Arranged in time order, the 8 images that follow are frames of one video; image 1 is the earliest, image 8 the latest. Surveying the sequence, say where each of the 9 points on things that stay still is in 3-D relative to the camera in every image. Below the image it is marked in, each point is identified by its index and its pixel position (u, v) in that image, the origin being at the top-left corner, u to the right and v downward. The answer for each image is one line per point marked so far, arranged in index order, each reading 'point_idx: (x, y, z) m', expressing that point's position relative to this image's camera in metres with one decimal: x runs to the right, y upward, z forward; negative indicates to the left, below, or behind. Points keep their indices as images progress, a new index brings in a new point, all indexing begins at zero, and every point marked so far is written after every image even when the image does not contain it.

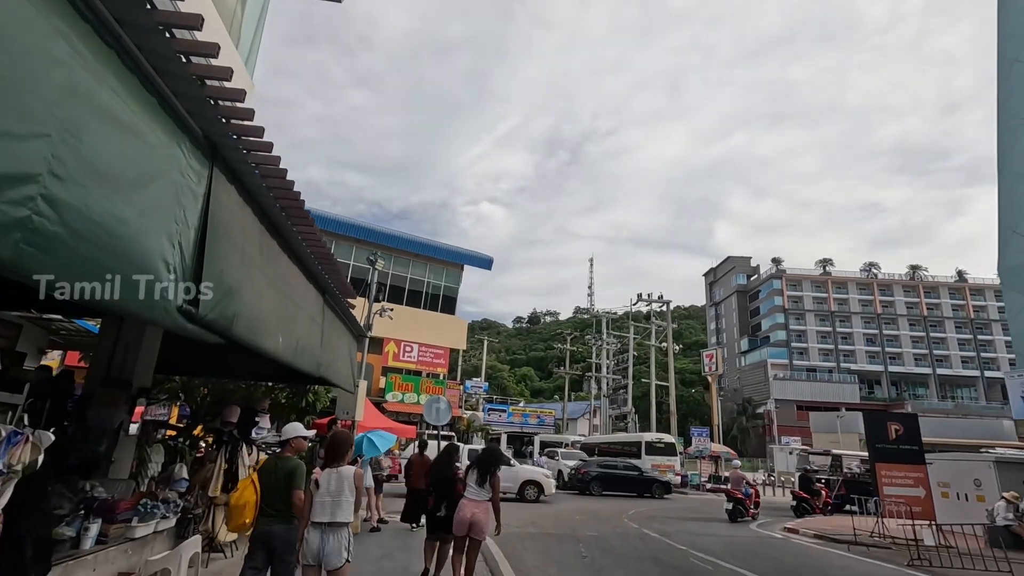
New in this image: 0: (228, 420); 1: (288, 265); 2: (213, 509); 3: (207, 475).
0: (-3.0, -1.4, +6.0) m
1: (-2.1, +0.2, +5.5) m
2: (-3.0, -2.2, +5.9) m
3: (-3.1, -1.9, +5.9) m
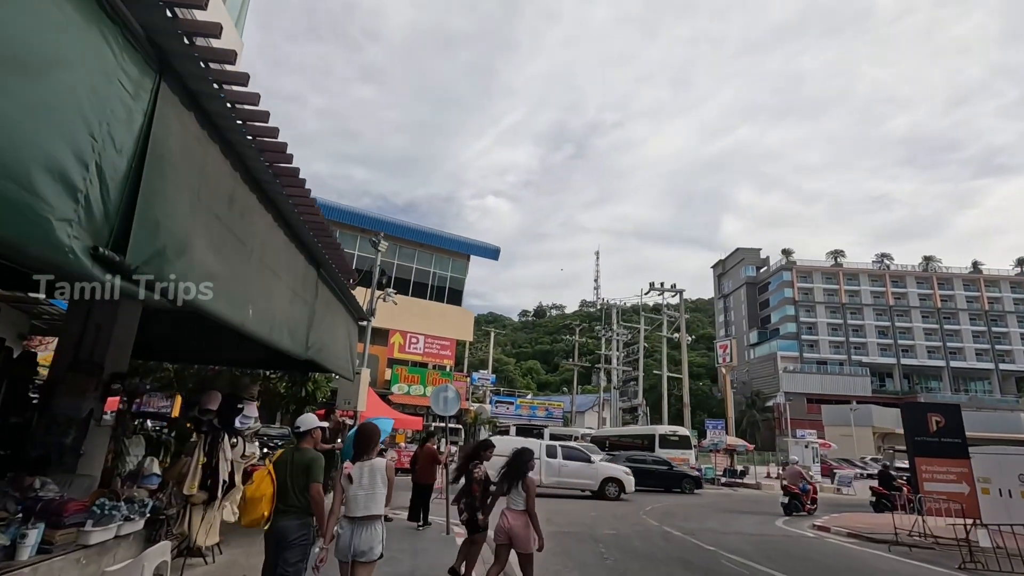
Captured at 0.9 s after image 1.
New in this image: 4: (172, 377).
0: (-2.8, -1.1, +5.3) m
1: (-2.0, +0.5, +4.8) m
2: (-2.9, -2.0, +5.1) m
3: (-2.9, -1.6, +5.1) m
4: (-6.1, -1.6, +10.3) m
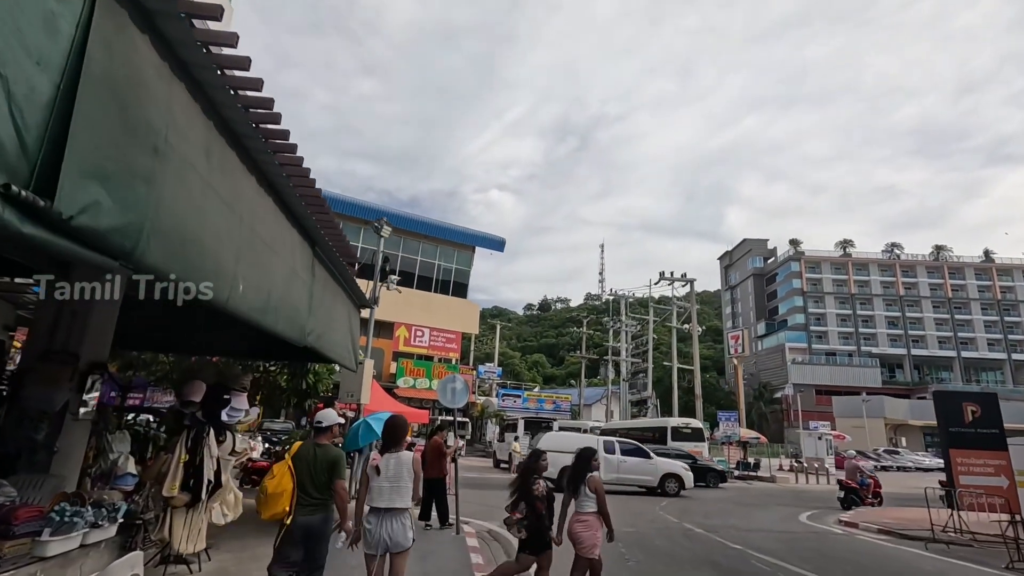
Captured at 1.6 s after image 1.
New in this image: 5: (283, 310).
0: (-2.6, -0.9, +4.7) m
1: (-1.8, +0.7, +4.2) m
2: (-2.7, -1.8, +4.6) m
3: (-2.8, -1.4, +4.6) m
4: (-5.9, -1.4, +9.8) m
5: (-1.9, -0.2, +4.9) m
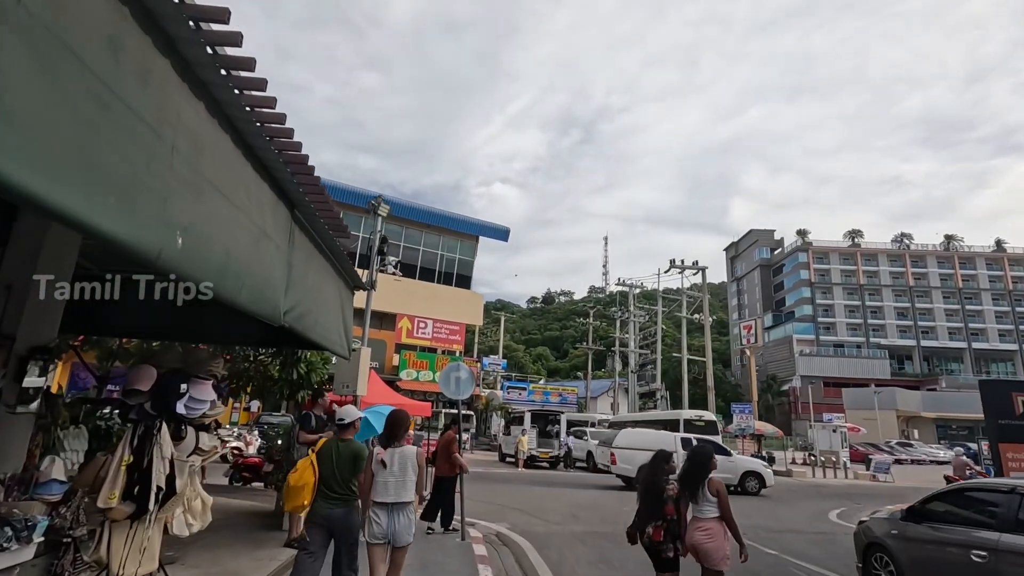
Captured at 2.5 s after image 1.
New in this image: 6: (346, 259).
0: (-2.5, -0.7, +3.8) m
1: (-1.7, +0.9, +3.3) m
2: (-2.6, -1.5, +3.7) m
3: (-2.7, -1.2, +3.7) m
4: (-5.7, -1.1, +8.9) m
5: (-1.8, +0.1, +4.0) m
6: (-2.0, +0.3, +6.9) m
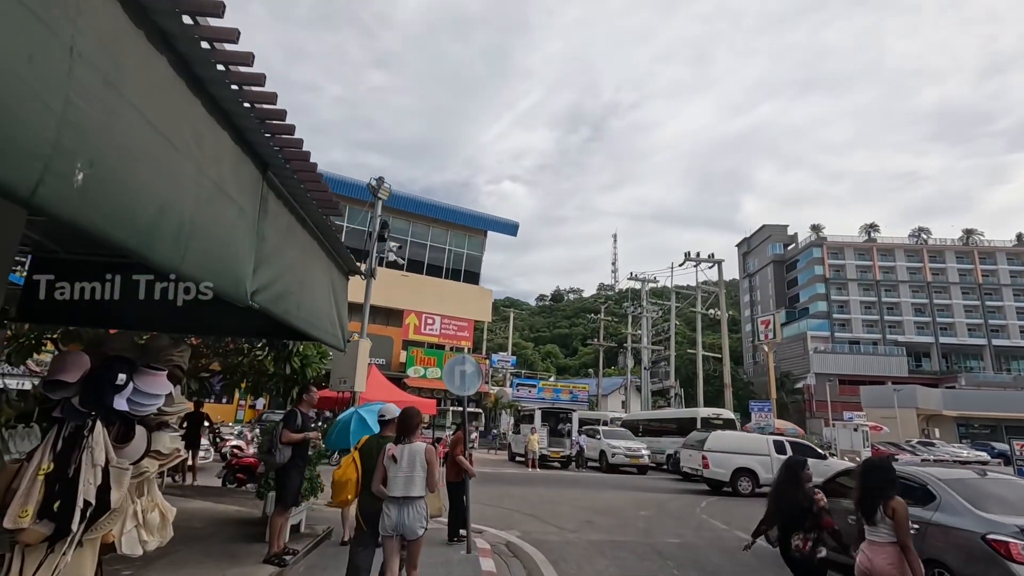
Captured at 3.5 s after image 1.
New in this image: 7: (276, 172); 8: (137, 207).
0: (-2.4, -0.5, +3.1) m
1: (-1.7, +1.1, +2.5) m
2: (-2.5, -1.4, +3.0) m
3: (-2.6, -1.0, +3.0) m
4: (-5.6, -0.9, +8.2) m
5: (-1.7, +0.3, +3.2) m
6: (-1.9, +0.5, +6.1) m
7: (-1.8, +0.9, +4.3) m
8: (-1.7, +0.3, +2.6) m
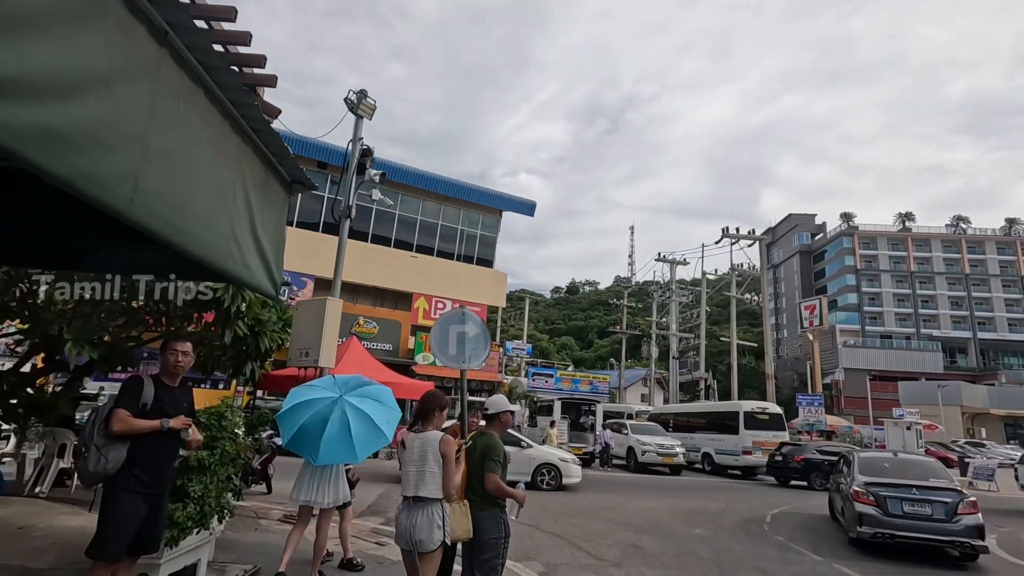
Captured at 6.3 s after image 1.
0: (-2.4, +0.1, +0.7) m
1: (-1.6, +1.7, +0.1) m
2: (-2.4, -0.7, +0.6) m
3: (-2.5, -0.4, +0.6) m
4: (-5.3, -0.2, +5.9) m
5: (-1.6, +0.9, +0.8) m
6: (-1.7, +1.2, +3.7) m
7: (-1.6, +1.5, +1.9) m
8: (-1.6, +1.0, +0.2) m
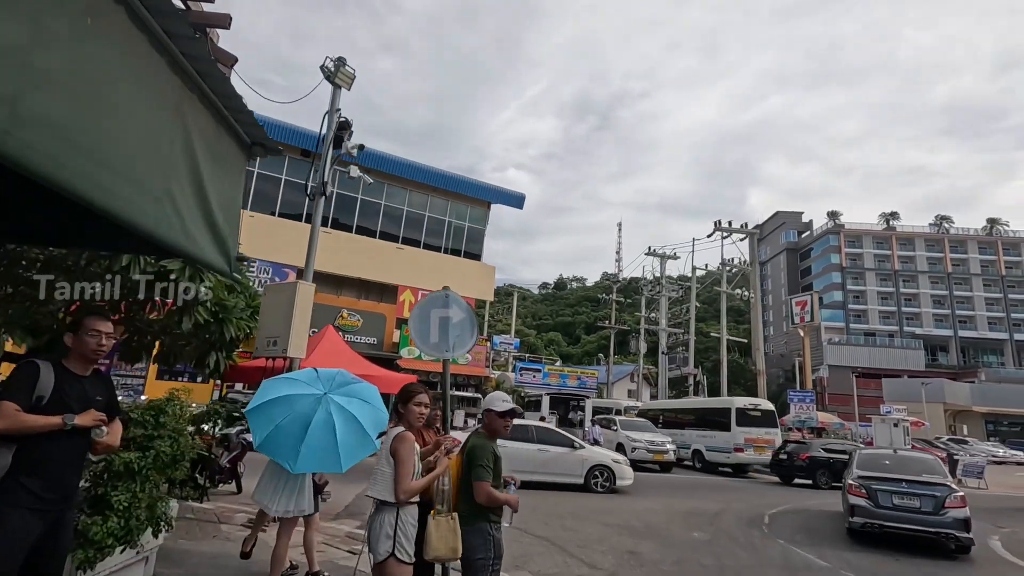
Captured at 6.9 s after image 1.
0: (-2.3, +0.3, +0.1) m
1: (-1.5, +1.8, -0.5) m
2: (-2.4, -0.6, 0.0) m
3: (-2.5, -0.2, 0.0) m
4: (-5.4, 0.0, +5.3) m
5: (-1.6, +1.0, +0.2) m
6: (-1.7, +1.4, +3.1) m
7: (-1.6, +1.7, +1.3) m
8: (-1.6, +1.1, -0.4) m
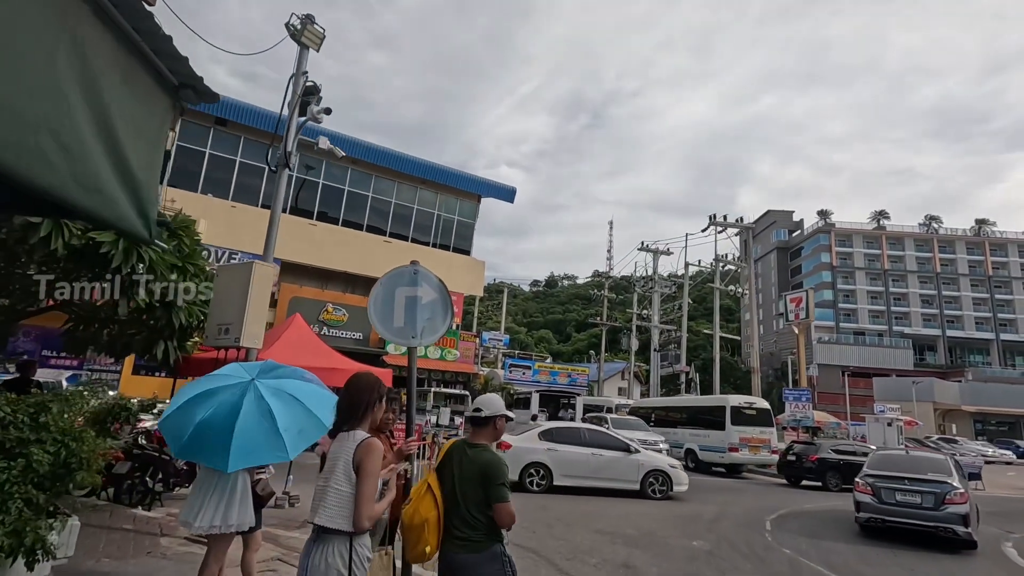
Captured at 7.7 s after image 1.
0: (-2.4, +0.4, -0.6) m
1: (-1.6, +2.0, -1.2) m
2: (-2.5, -0.4, -0.7) m
3: (-2.5, -0.1, -0.7) m
4: (-5.6, +0.2, +4.5) m
5: (-1.7, +1.2, -0.5) m
6: (-1.8, +1.5, +2.4) m
7: (-1.7, +1.8, +0.6) m
8: (-1.6, +1.2, -1.1) m
